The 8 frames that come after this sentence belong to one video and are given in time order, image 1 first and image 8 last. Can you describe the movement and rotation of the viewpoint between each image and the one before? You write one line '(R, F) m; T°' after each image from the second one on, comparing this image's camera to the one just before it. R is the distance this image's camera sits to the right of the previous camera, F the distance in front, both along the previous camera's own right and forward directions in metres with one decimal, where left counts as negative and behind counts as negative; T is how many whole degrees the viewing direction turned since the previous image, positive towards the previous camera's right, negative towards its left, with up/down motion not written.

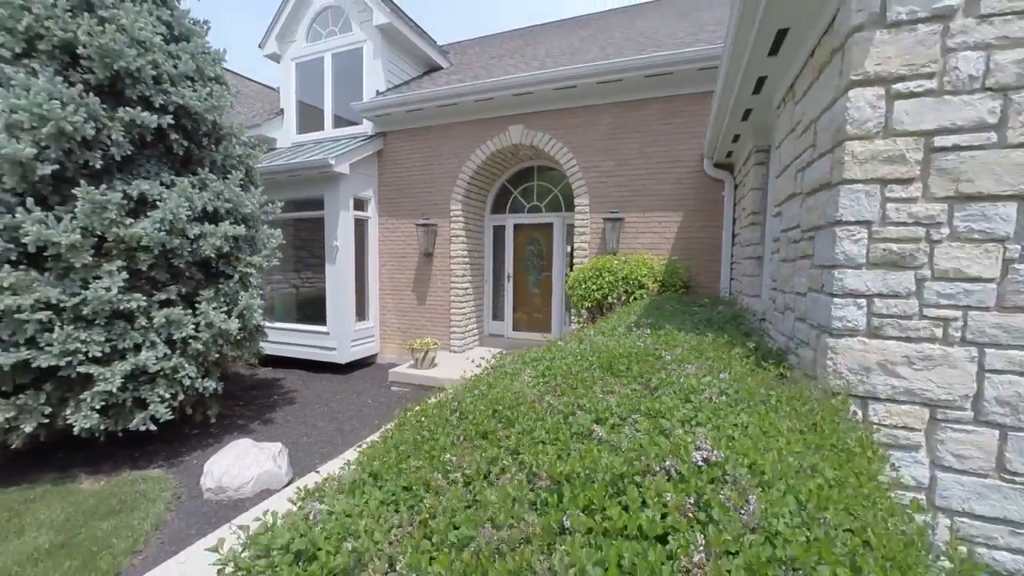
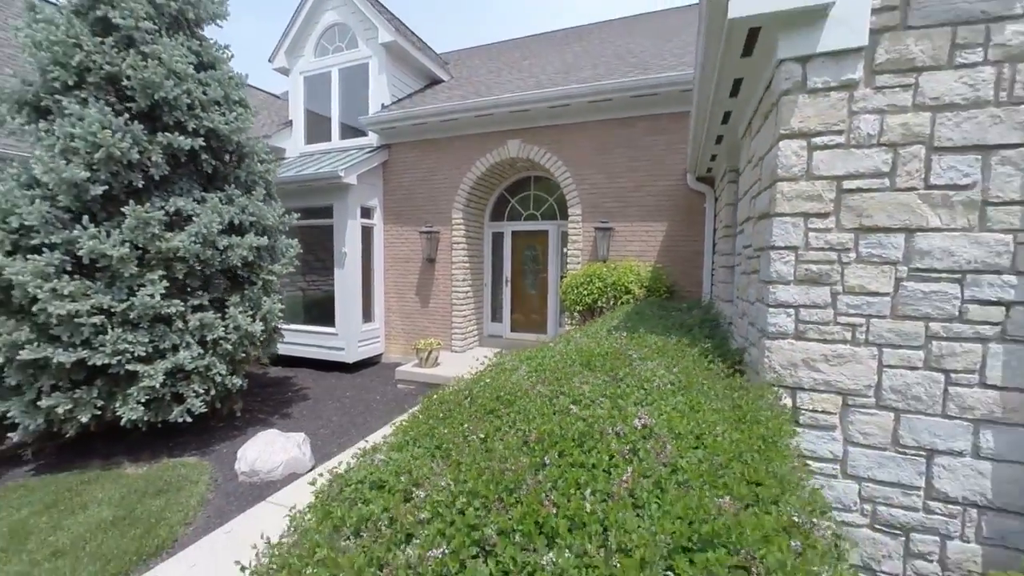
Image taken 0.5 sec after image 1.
(0.0, -0.4) m; 0°
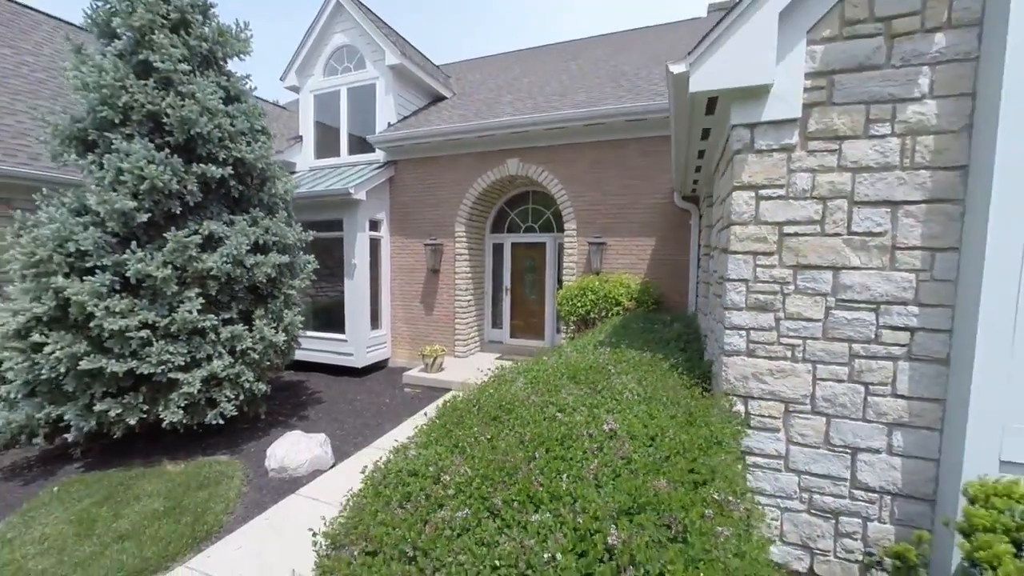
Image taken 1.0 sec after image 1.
(0.0, -0.5) m; 0°
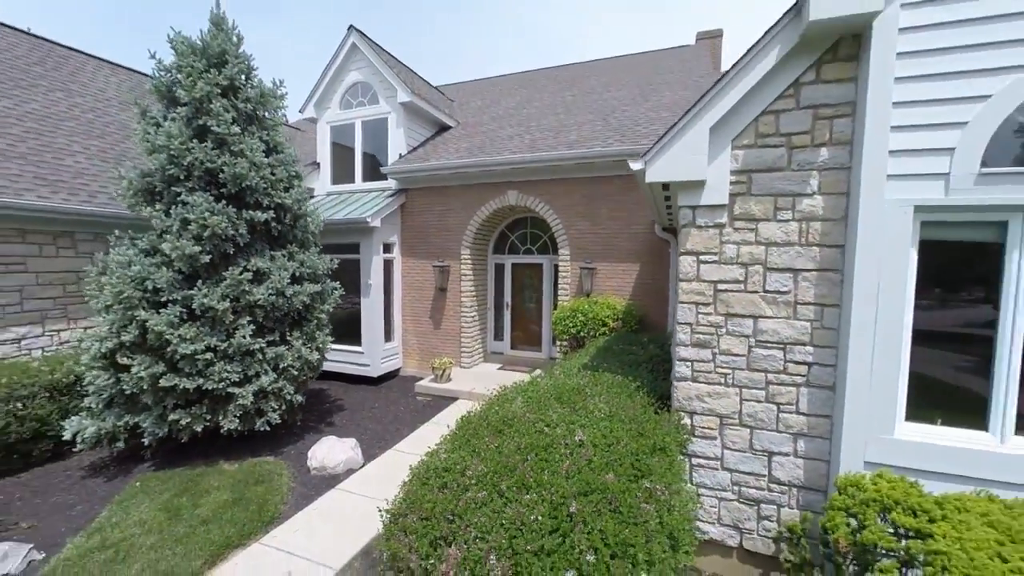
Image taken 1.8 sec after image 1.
(0.0, -0.8) m; 0°
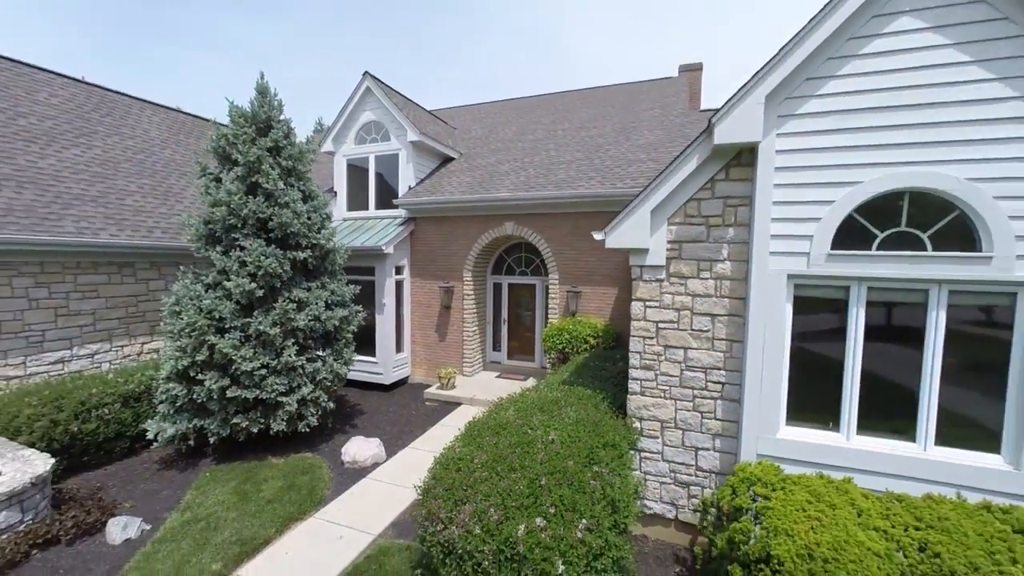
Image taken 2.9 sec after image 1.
(0.0, -1.2) m; 0°
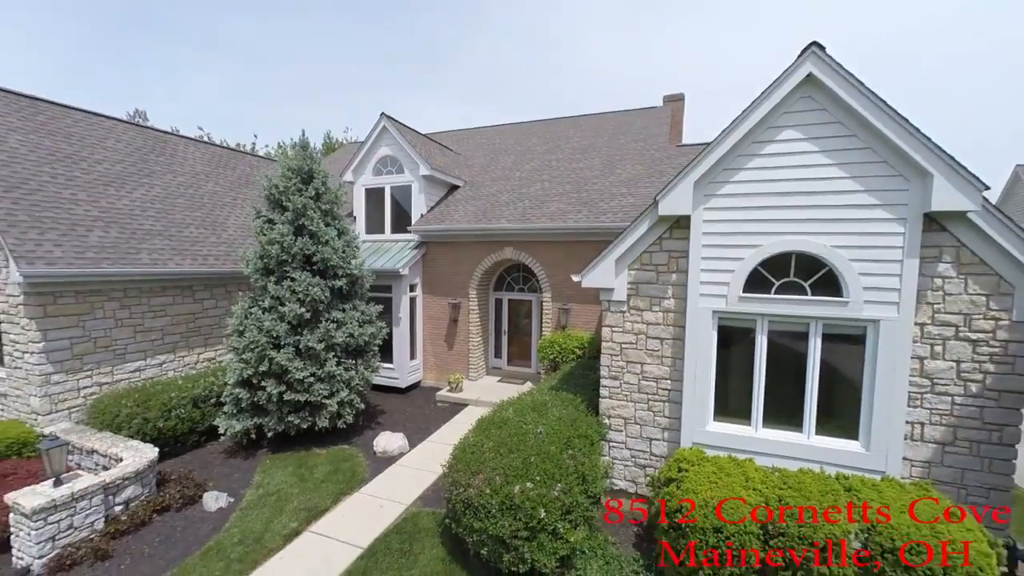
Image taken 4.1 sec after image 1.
(0.0, -1.5) m; 0°
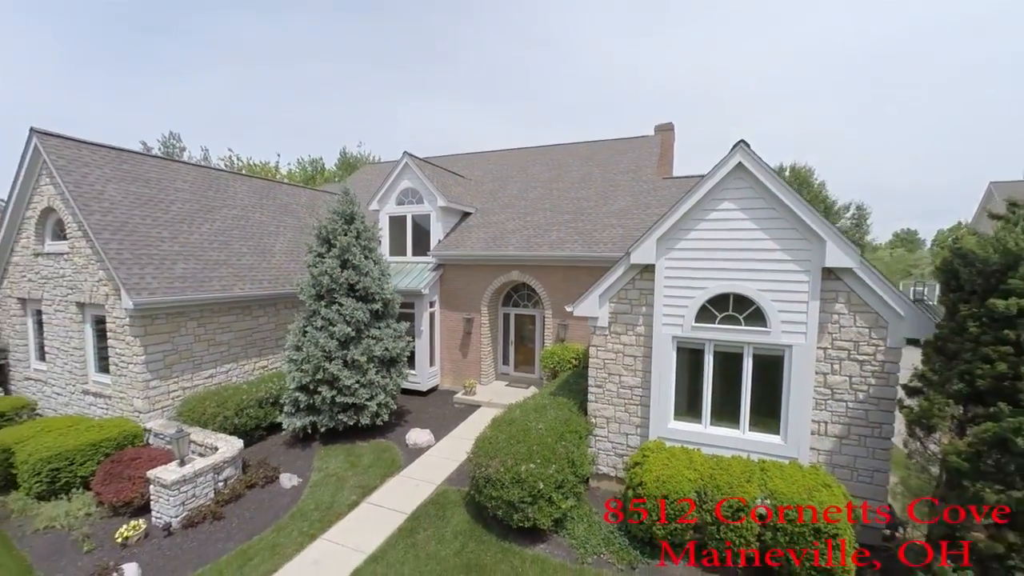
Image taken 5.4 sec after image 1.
(0.0, -1.8) m; -1°
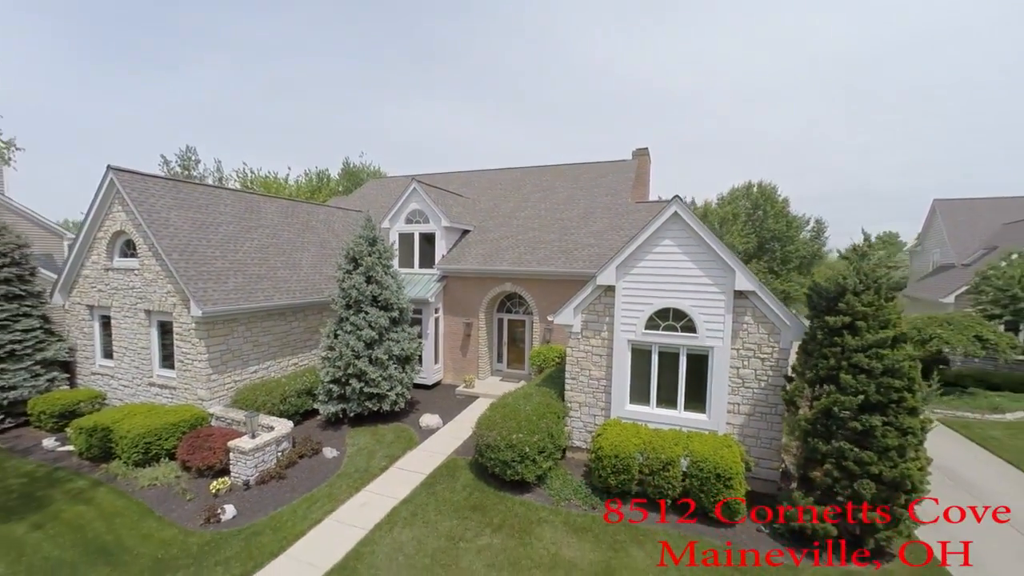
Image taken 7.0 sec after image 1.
(-0.1, -2.3) m; +1°
